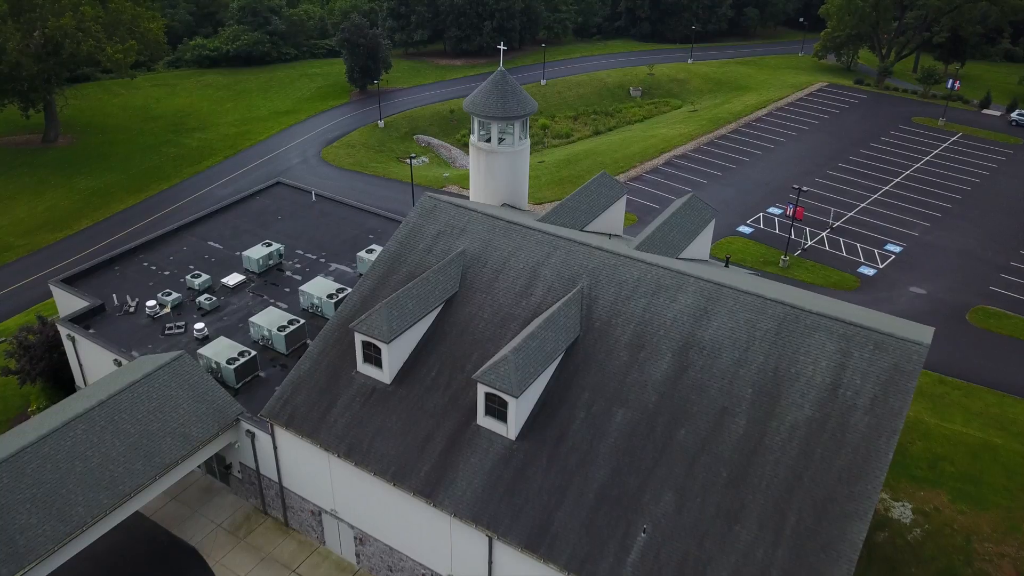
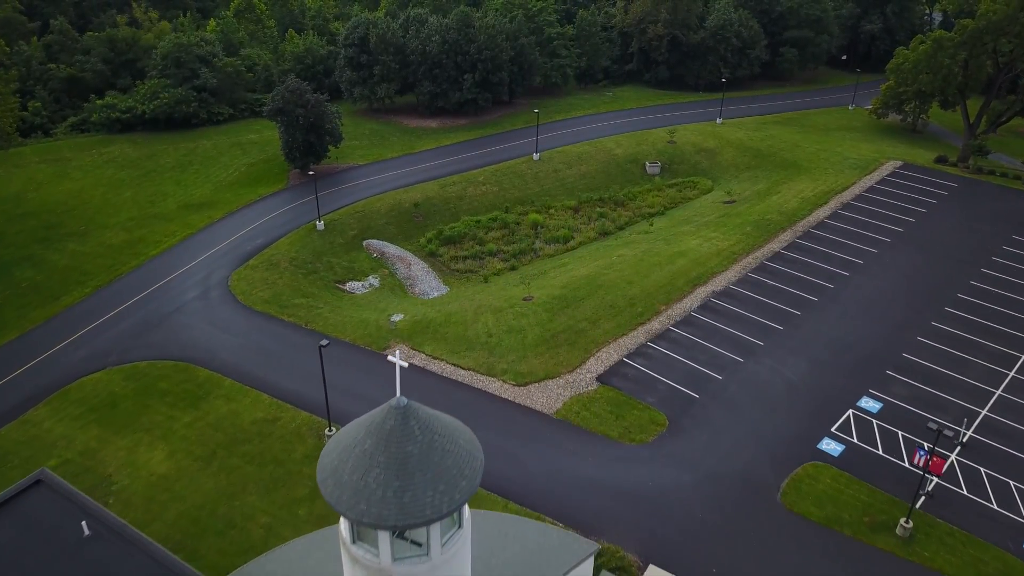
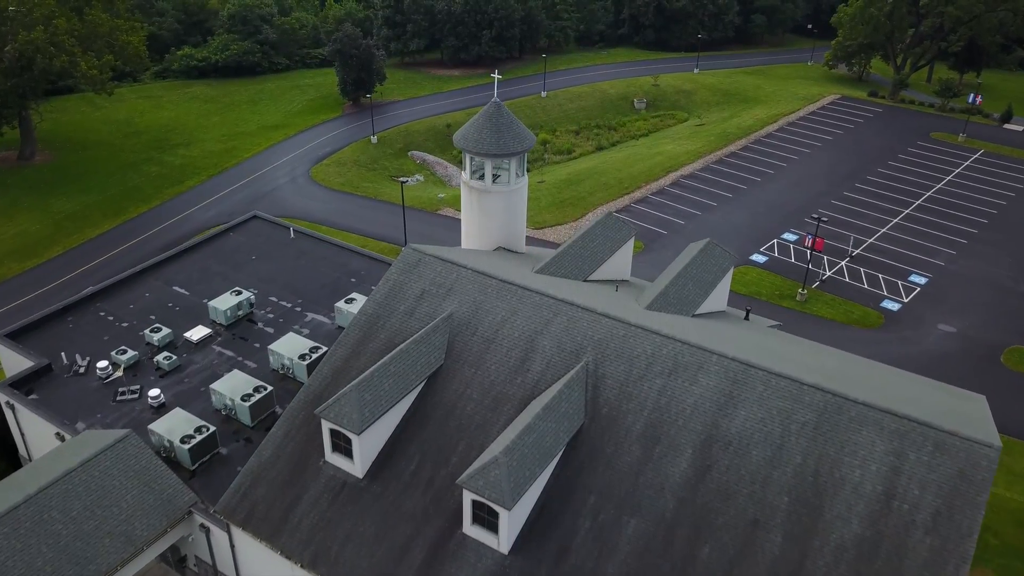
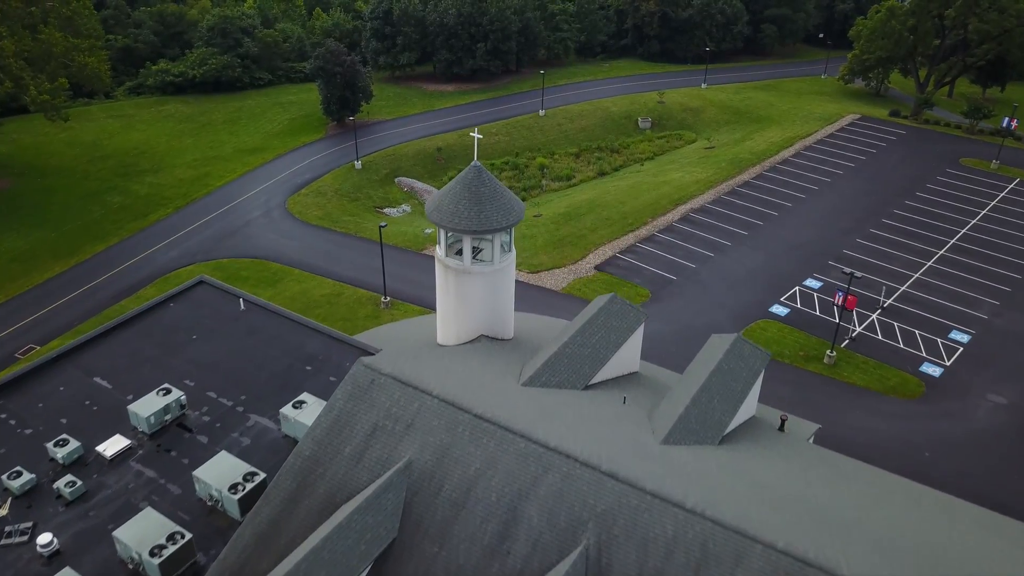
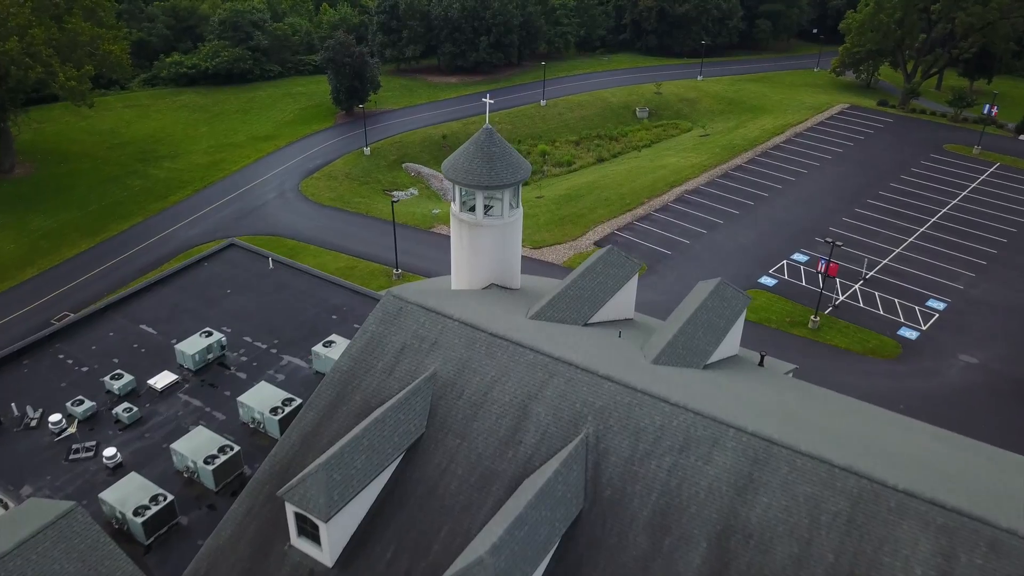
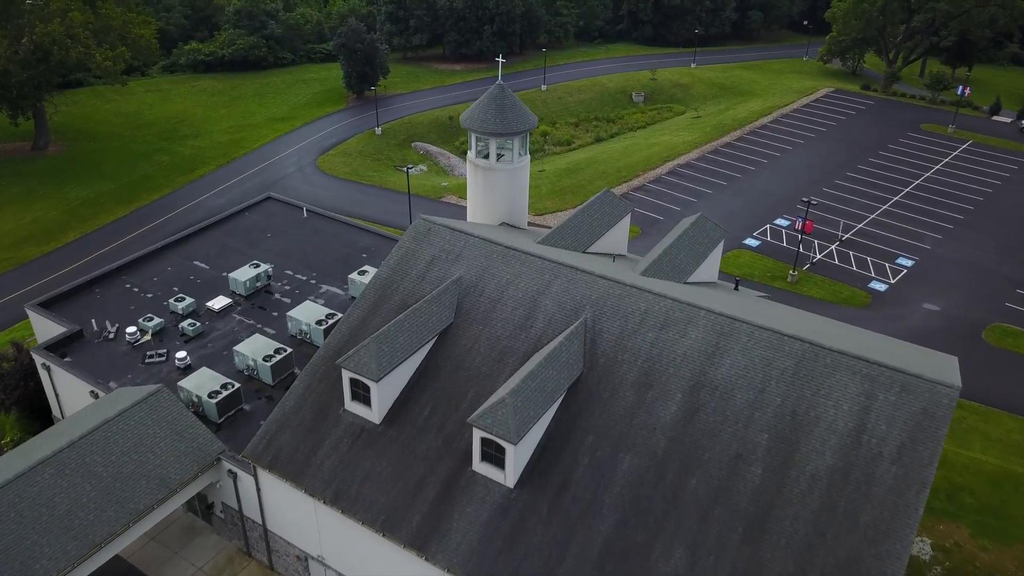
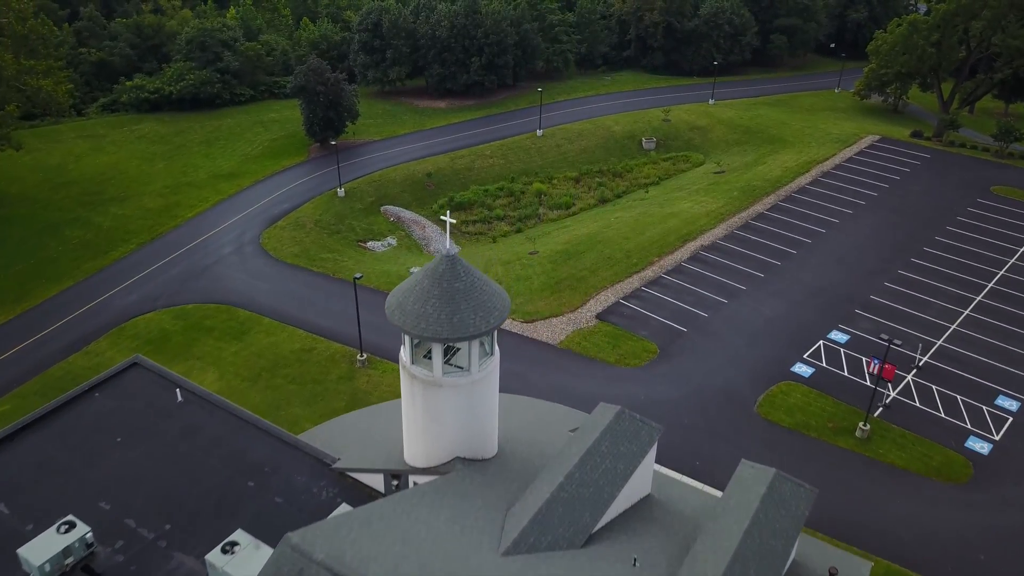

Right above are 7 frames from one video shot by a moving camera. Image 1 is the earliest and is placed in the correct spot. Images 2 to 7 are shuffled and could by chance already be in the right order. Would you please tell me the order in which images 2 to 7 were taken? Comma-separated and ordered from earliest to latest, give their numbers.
6, 3, 5, 4, 7, 2
